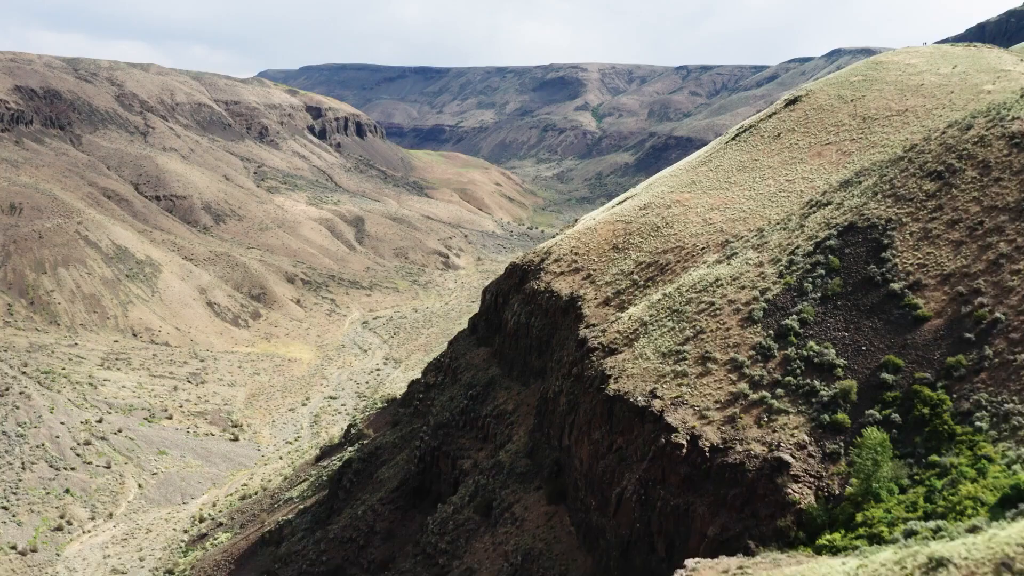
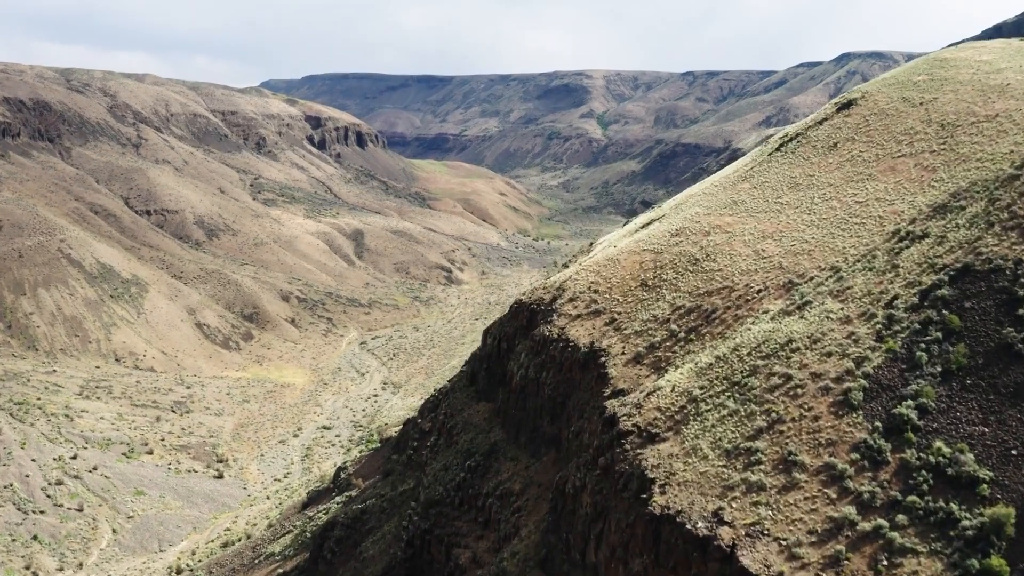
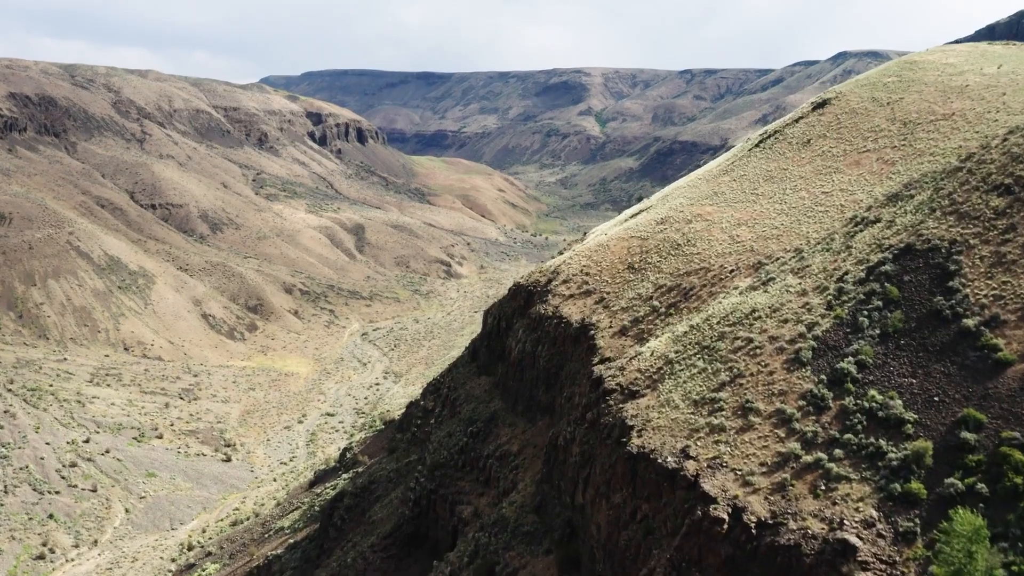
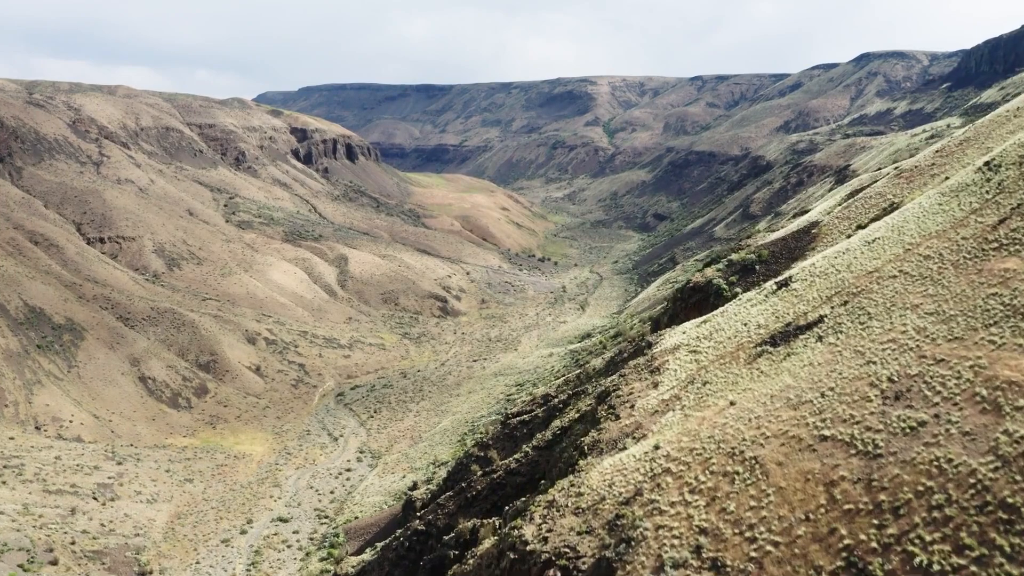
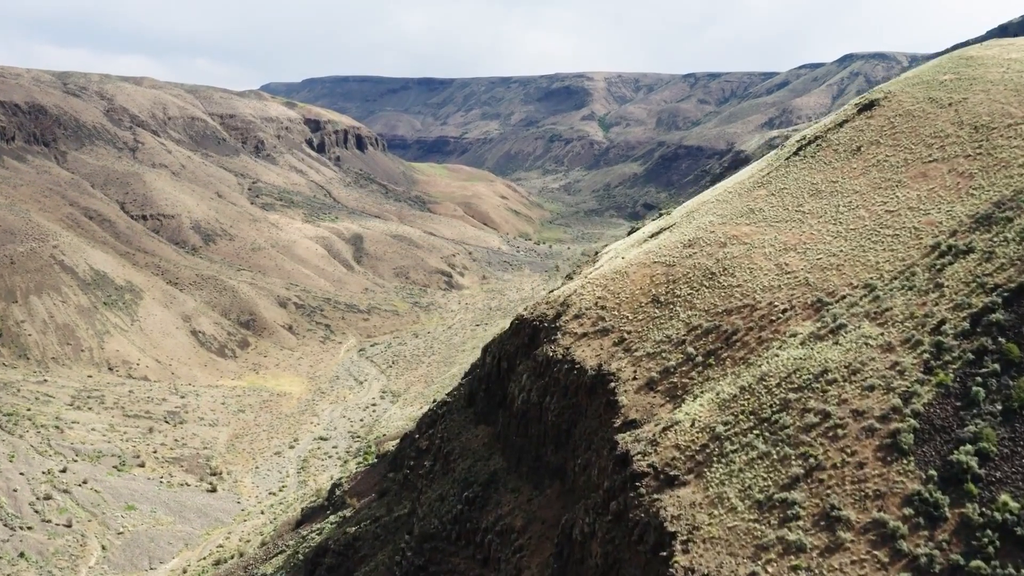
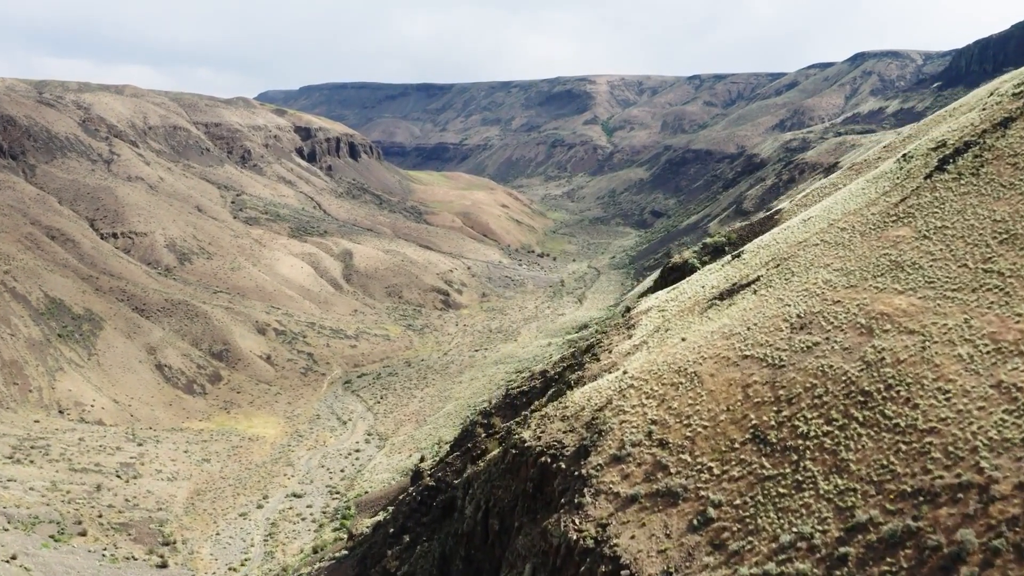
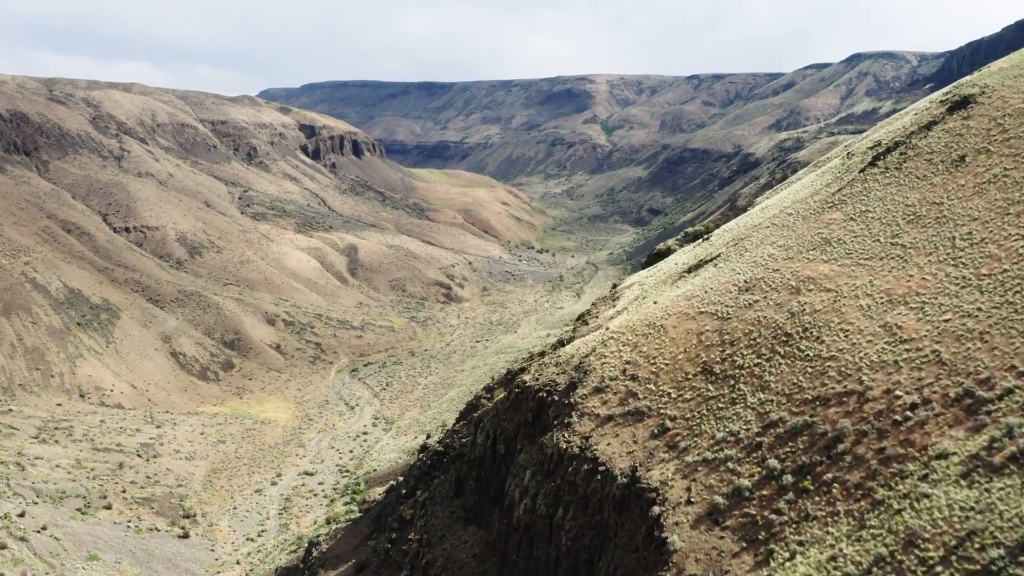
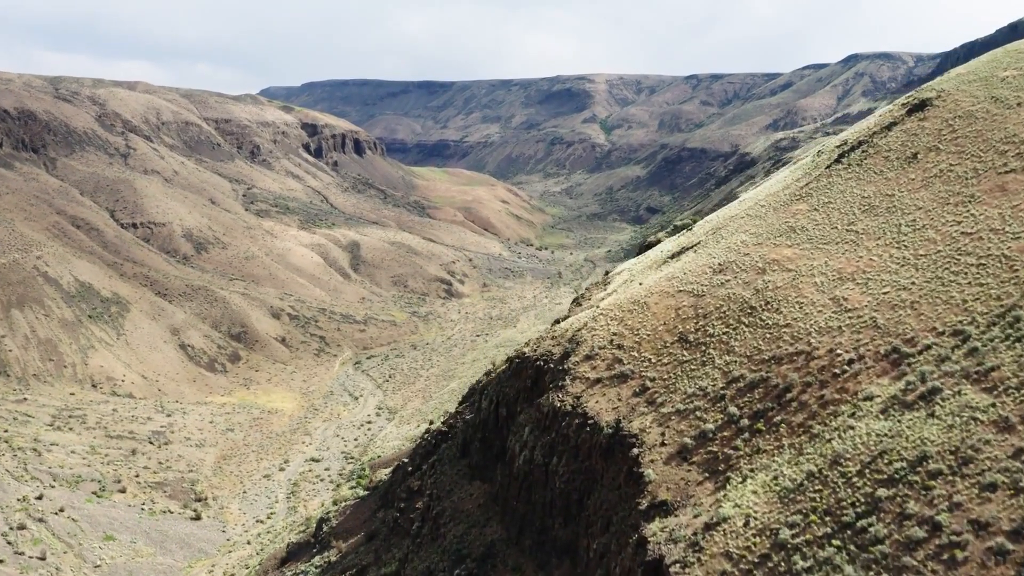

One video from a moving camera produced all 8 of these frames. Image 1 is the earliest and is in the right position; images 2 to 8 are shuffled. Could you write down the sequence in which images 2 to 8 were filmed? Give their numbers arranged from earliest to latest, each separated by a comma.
3, 2, 5, 8, 7, 6, 4
